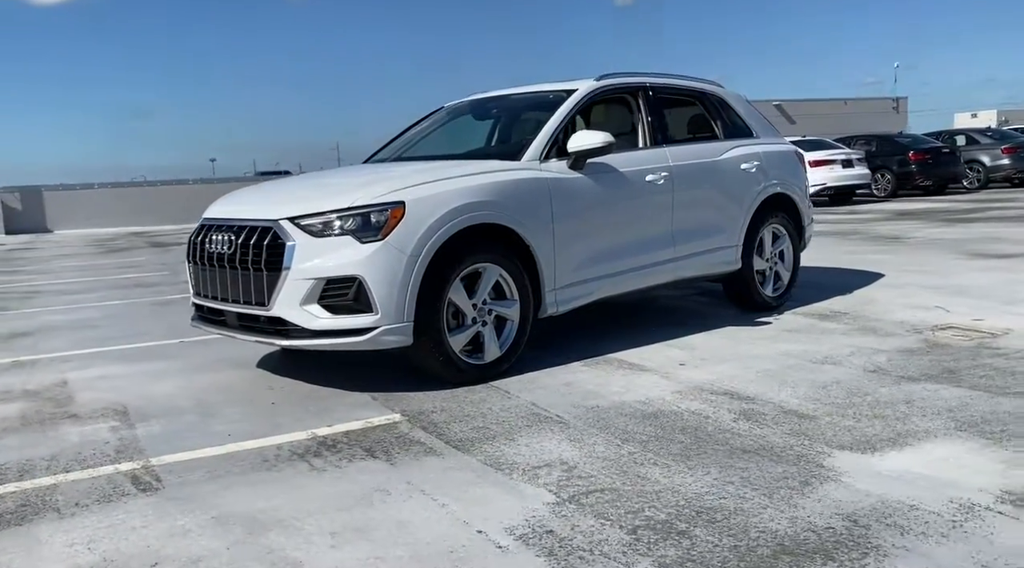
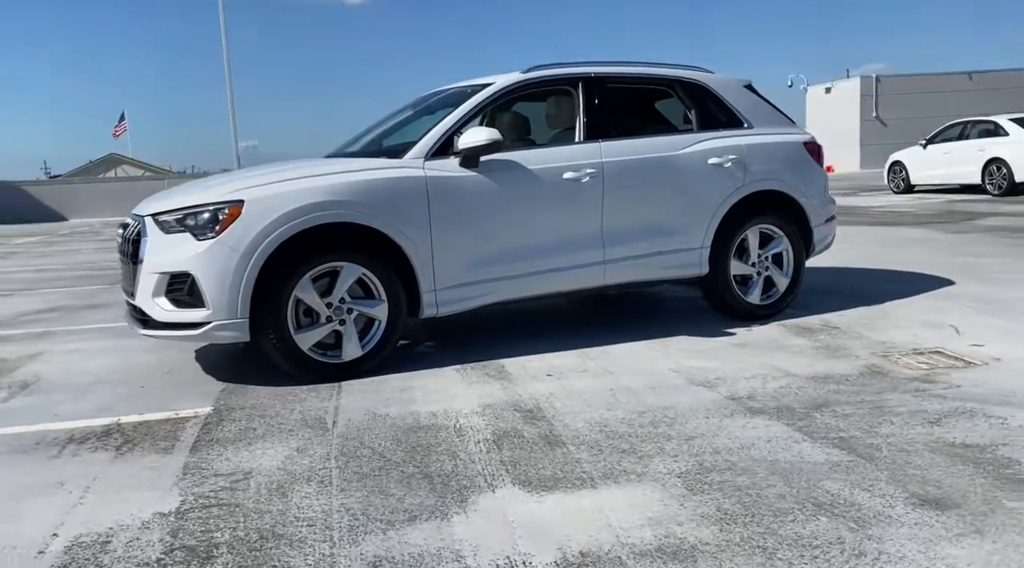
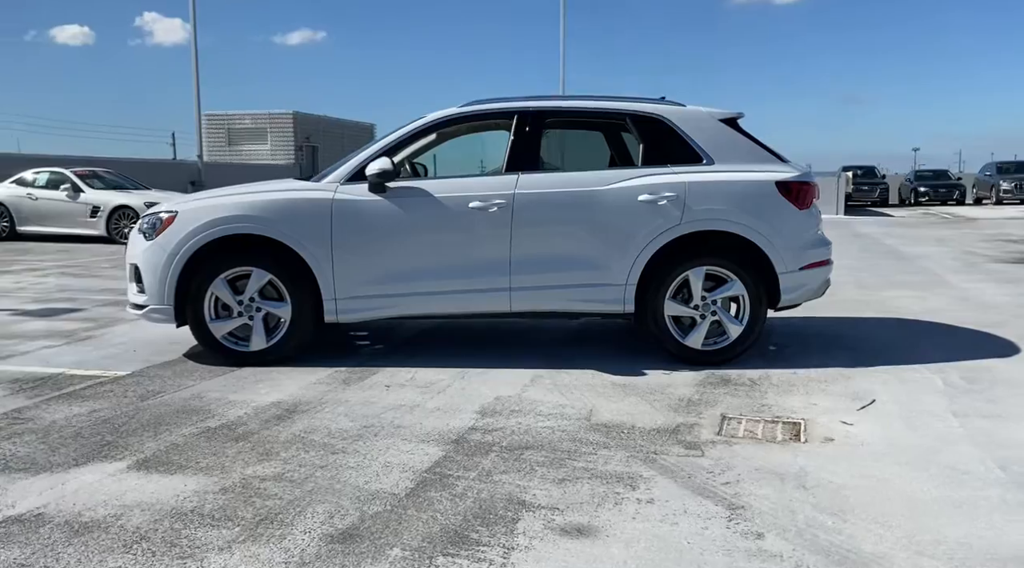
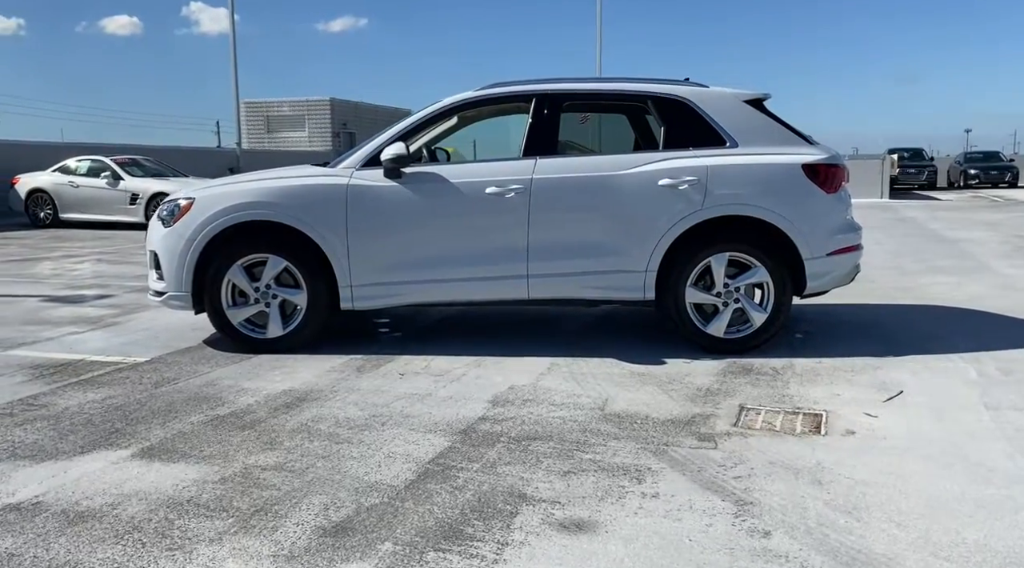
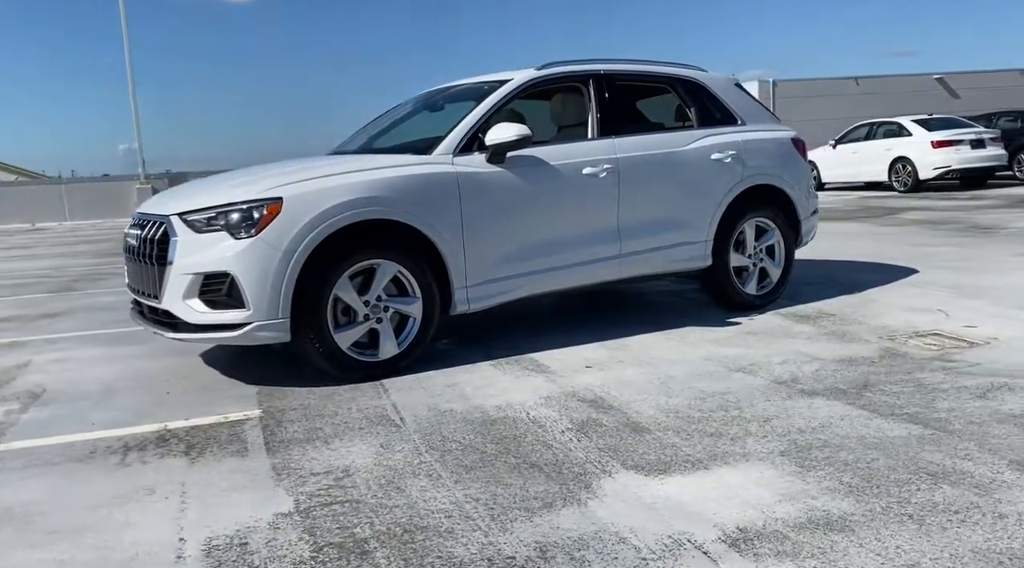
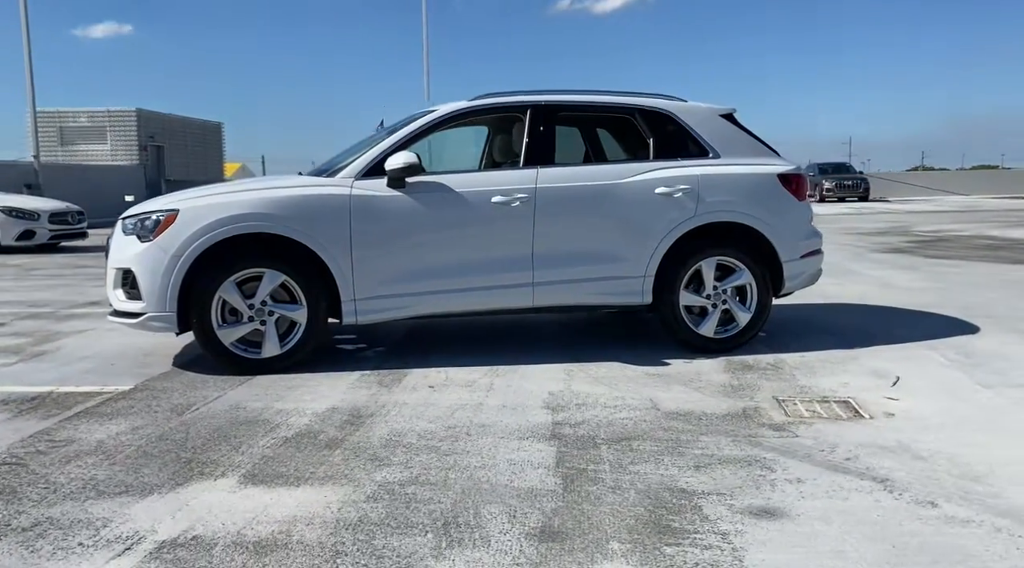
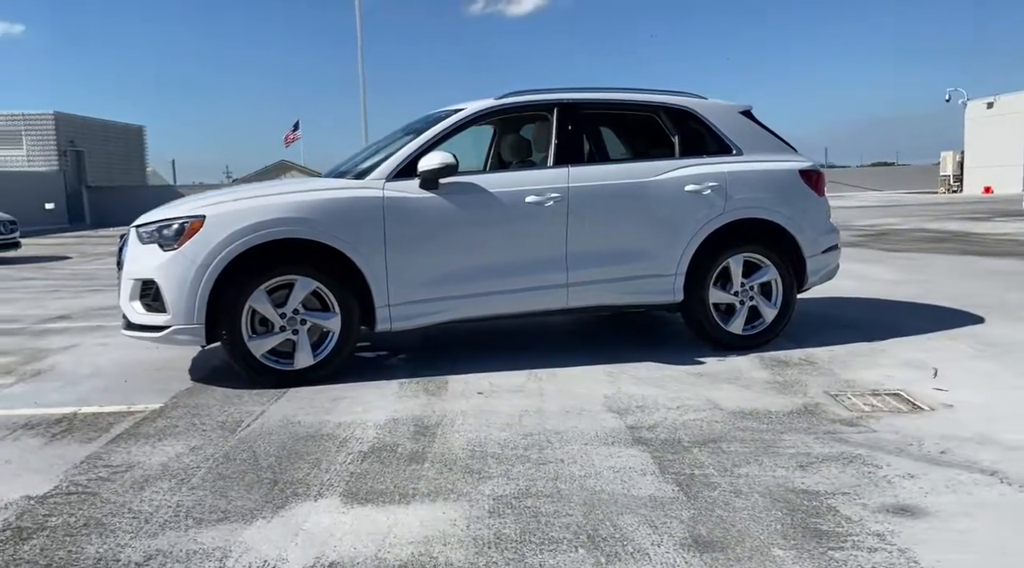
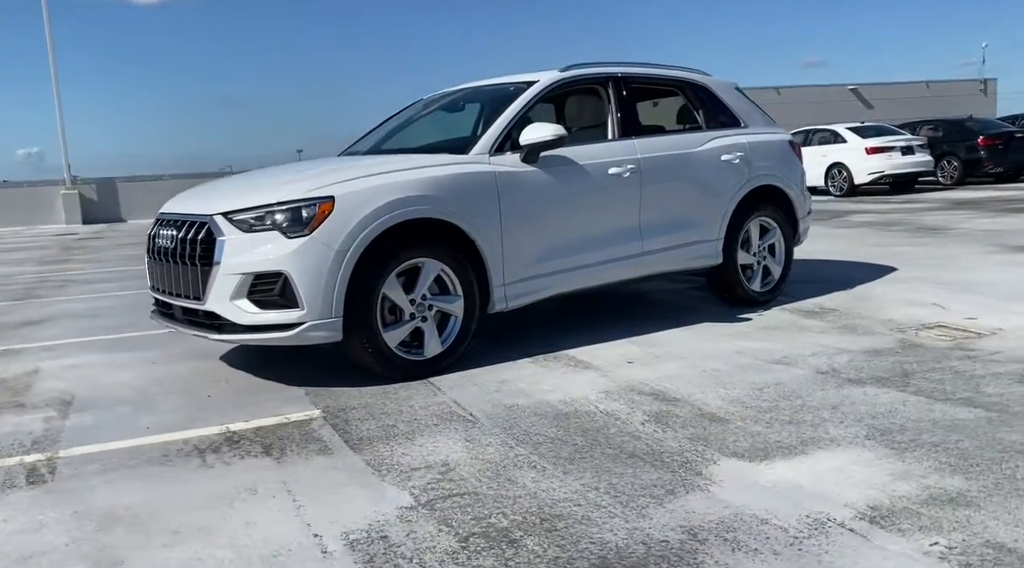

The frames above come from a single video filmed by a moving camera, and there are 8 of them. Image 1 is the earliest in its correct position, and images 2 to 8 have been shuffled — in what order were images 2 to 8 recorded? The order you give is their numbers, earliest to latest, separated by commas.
8, 5, 2, 7, 6, 3, 4
